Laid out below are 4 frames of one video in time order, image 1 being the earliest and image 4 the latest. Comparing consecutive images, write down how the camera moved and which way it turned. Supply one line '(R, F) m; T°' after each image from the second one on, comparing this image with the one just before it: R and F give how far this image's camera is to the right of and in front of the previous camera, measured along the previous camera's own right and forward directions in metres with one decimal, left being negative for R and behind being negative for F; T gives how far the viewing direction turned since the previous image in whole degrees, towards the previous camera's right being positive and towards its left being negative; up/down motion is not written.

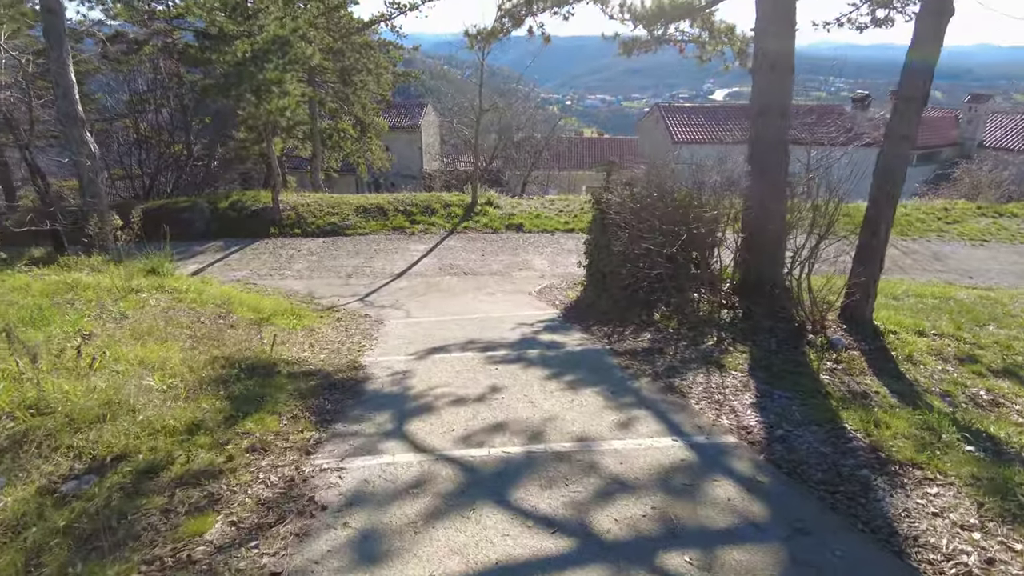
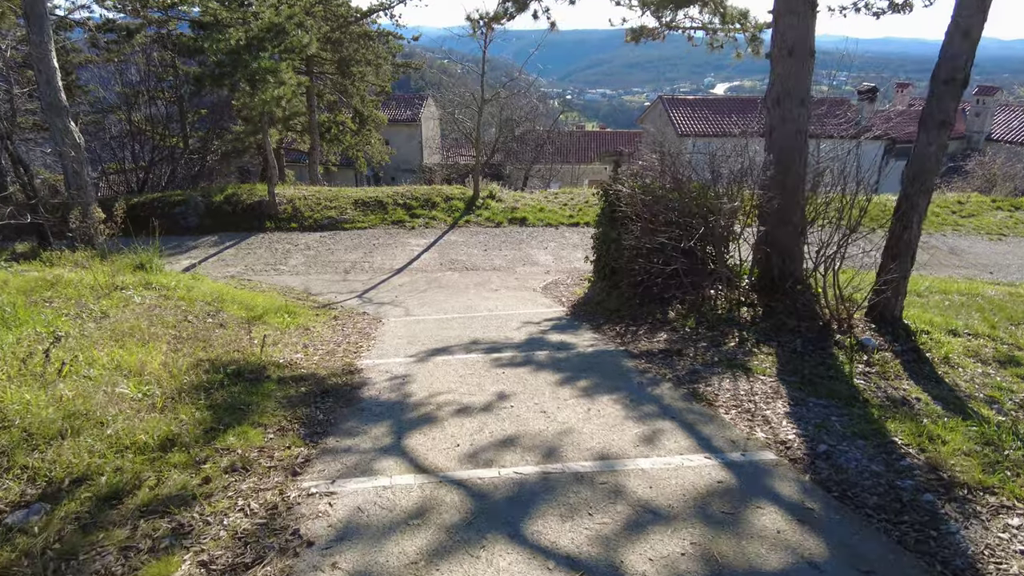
(-0.1, +0.4) m; 0°
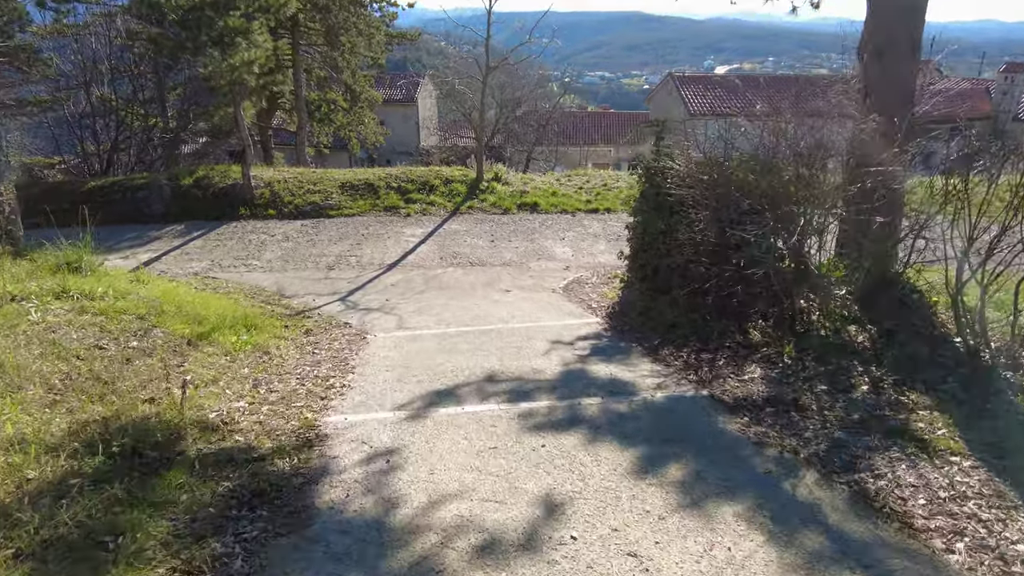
(-0.2, +1.7) m; 0°
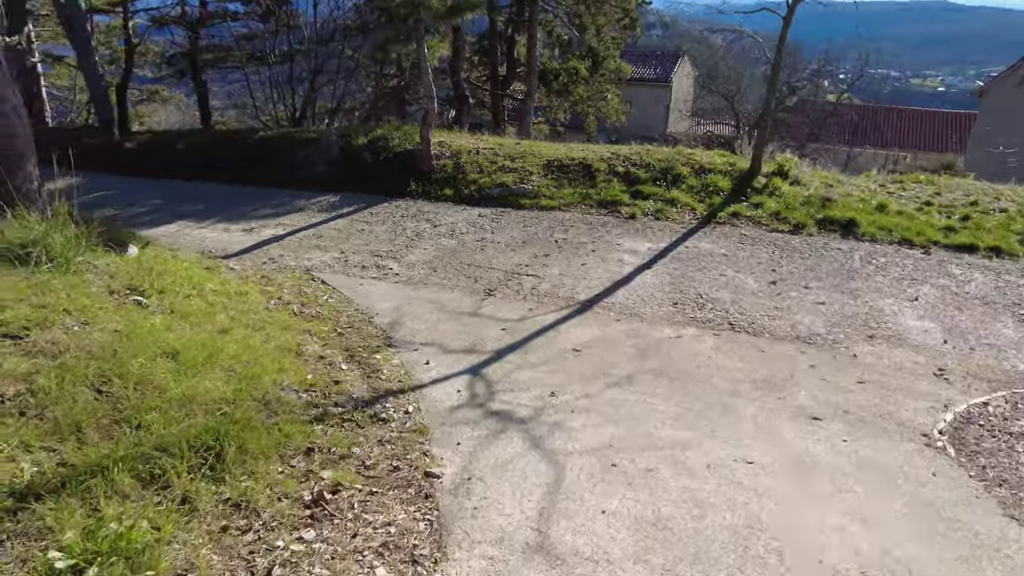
(-0.5, +4.1) m; -19°
